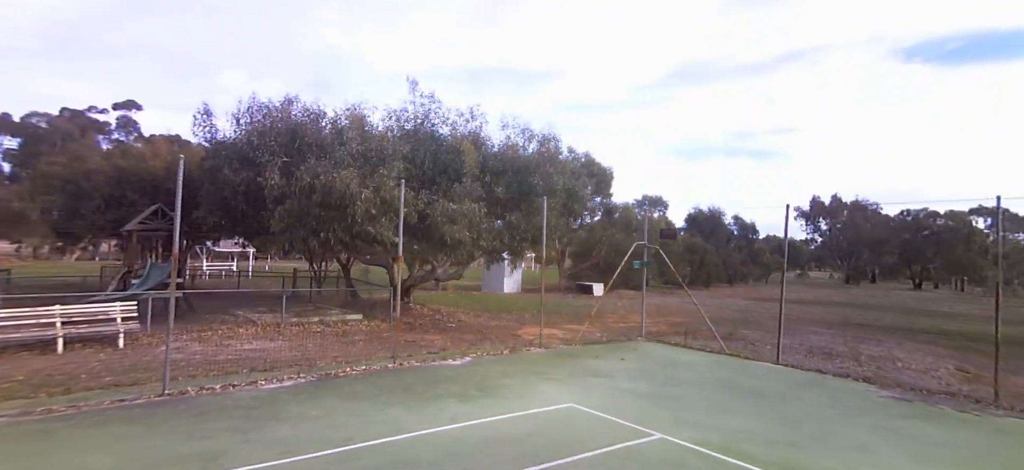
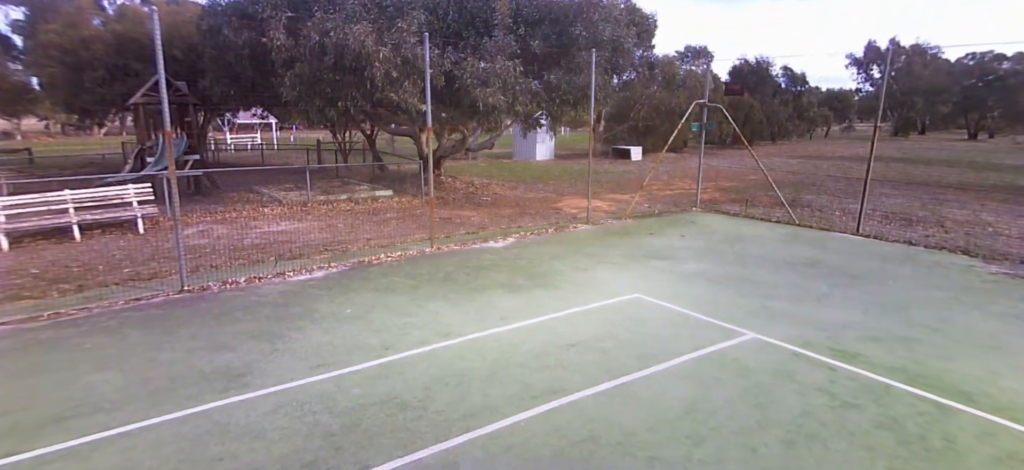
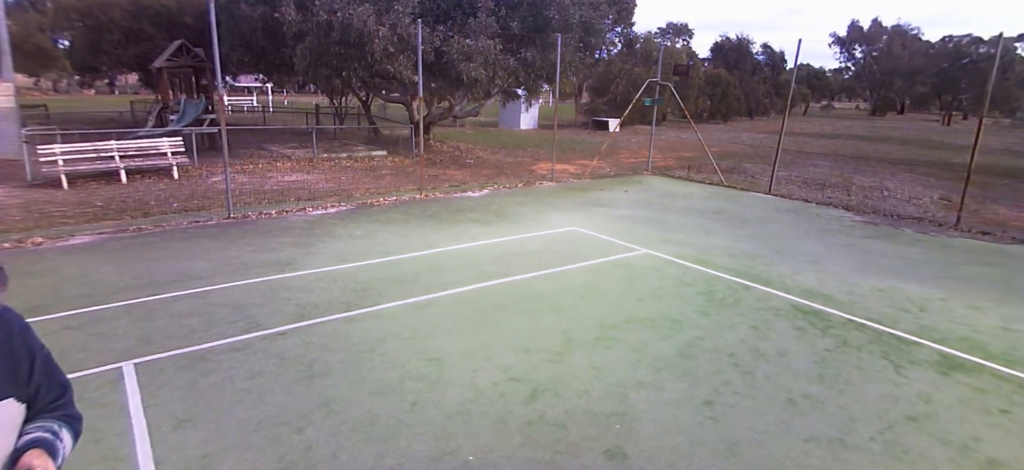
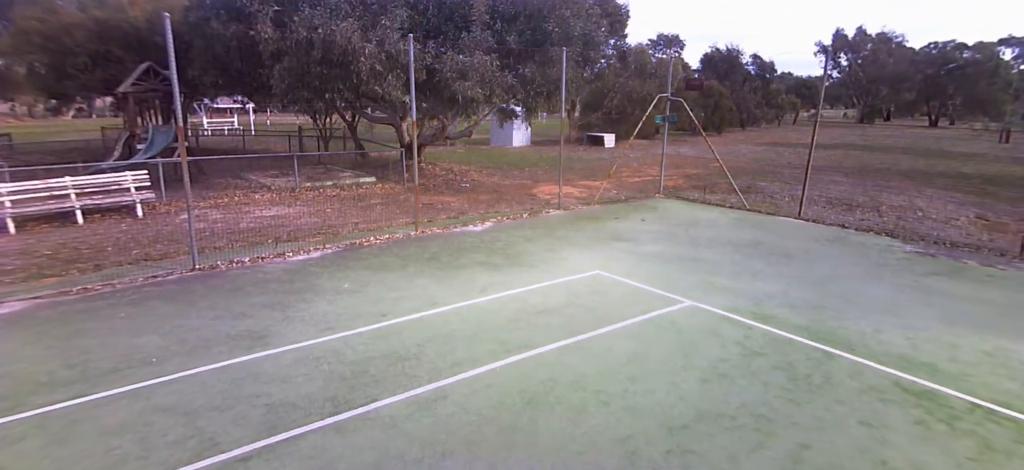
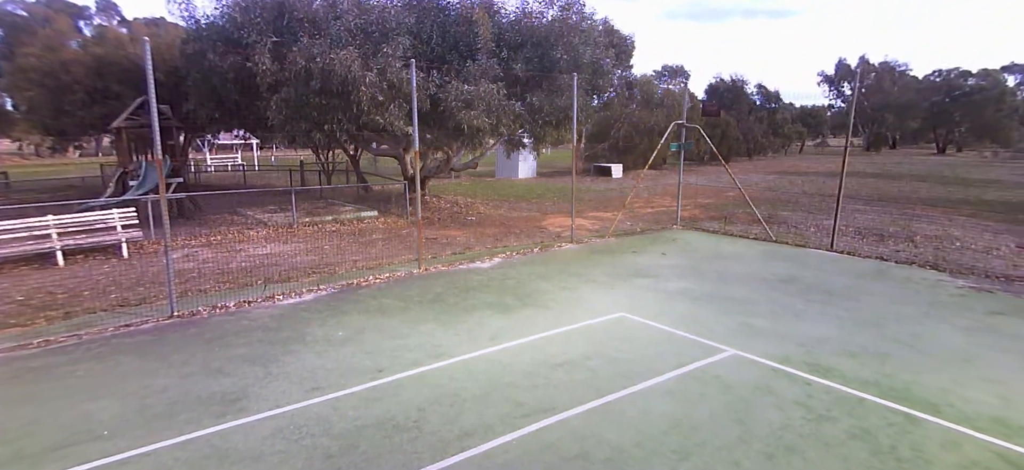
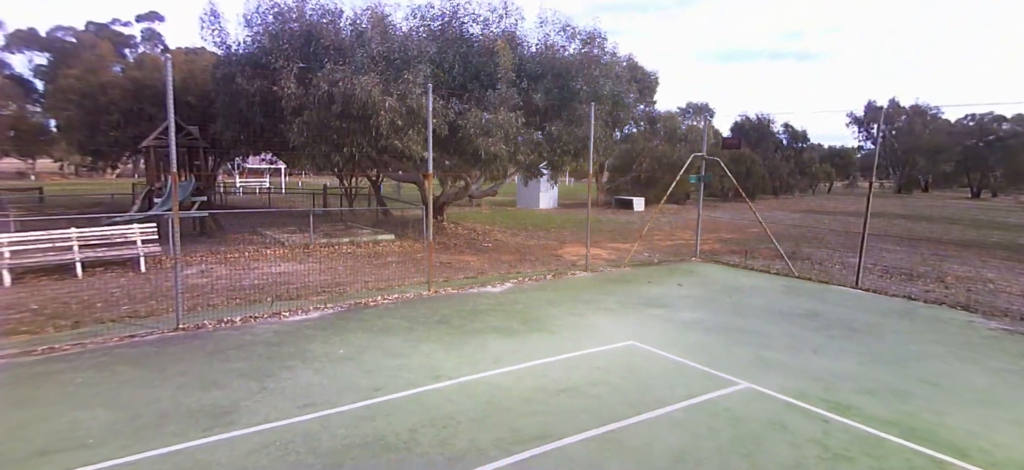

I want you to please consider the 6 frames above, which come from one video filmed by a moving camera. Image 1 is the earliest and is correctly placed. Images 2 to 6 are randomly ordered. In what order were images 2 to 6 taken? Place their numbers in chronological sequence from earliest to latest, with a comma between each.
6, 2, 5, 4, 3
